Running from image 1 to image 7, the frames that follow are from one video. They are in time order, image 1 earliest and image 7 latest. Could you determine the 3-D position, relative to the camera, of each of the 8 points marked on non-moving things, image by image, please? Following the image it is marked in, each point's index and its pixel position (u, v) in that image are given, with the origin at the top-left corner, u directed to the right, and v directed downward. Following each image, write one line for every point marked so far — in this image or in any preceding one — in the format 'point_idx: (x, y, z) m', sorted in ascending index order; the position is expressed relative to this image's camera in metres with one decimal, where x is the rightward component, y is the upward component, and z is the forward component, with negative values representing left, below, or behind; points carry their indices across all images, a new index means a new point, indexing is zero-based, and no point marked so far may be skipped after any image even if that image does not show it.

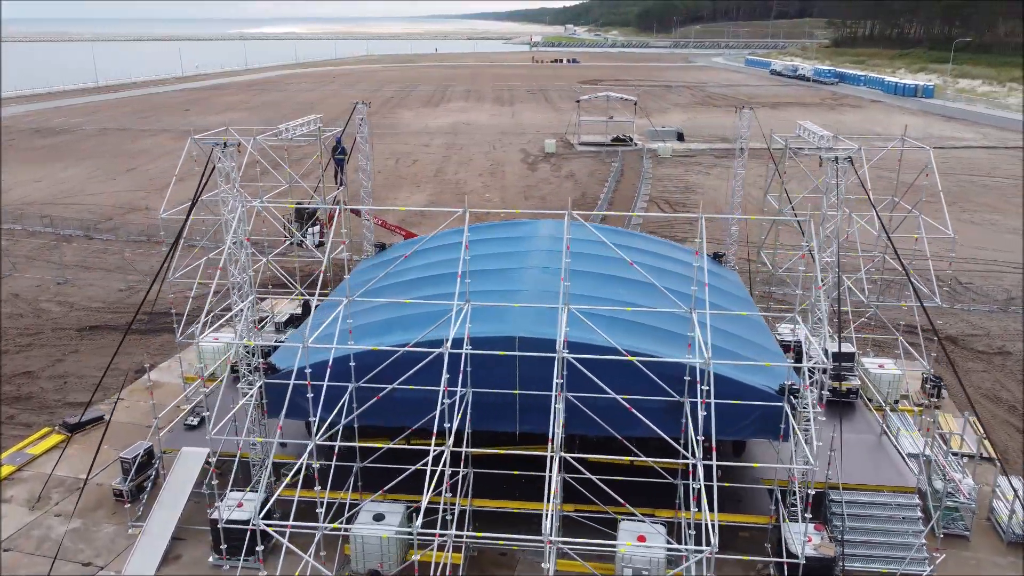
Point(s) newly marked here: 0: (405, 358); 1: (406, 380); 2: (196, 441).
0: (-1.9, -1.3, +15.1) m
1: (-1.9, -1.8, +15.2) m
2: (-7.0, -3.4, +17.9) m
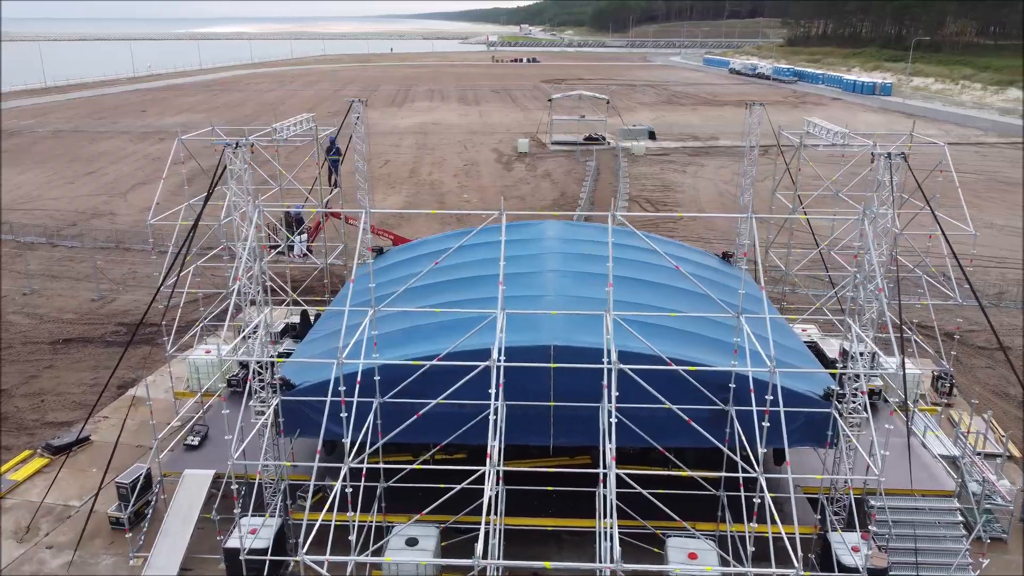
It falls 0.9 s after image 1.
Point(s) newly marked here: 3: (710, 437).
0: (-1.3, -1.5, +14.2) m
1: (-1.3, -1.9, +14.3) m
2: (-6.5, -3.6, +16.8) m
3: (+3.5, -2.6, +14.0) m
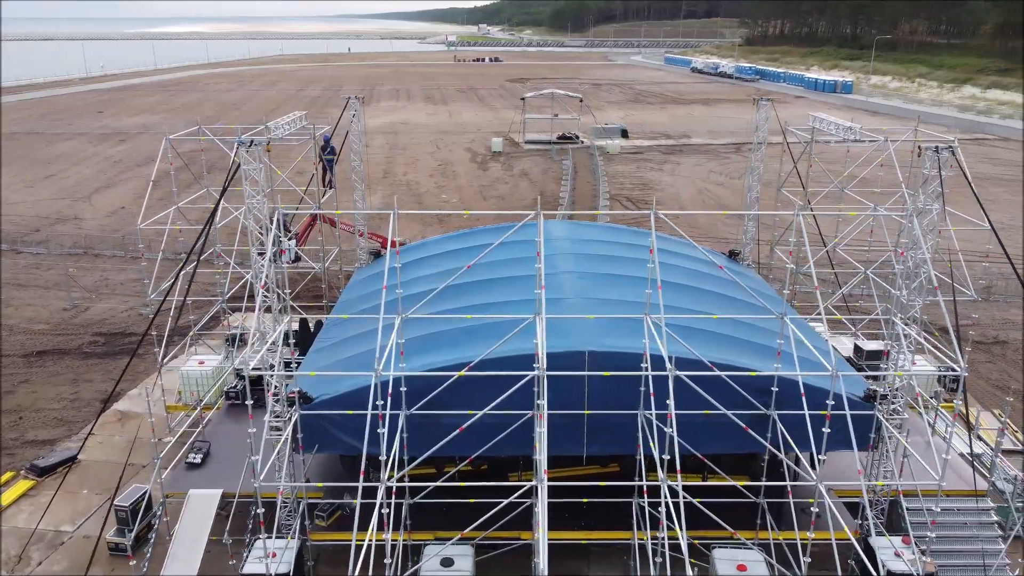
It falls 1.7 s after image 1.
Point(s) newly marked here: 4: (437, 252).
0: (-0.8, -1.6, +13.5) m
1: (-0.8, -2.0, +13.6) m
2: (-6.1, -3.8, +15.8) m
3: (+4.0, -2.6, +13.5) m
4: (-1.8, +0.9, +20.0) m
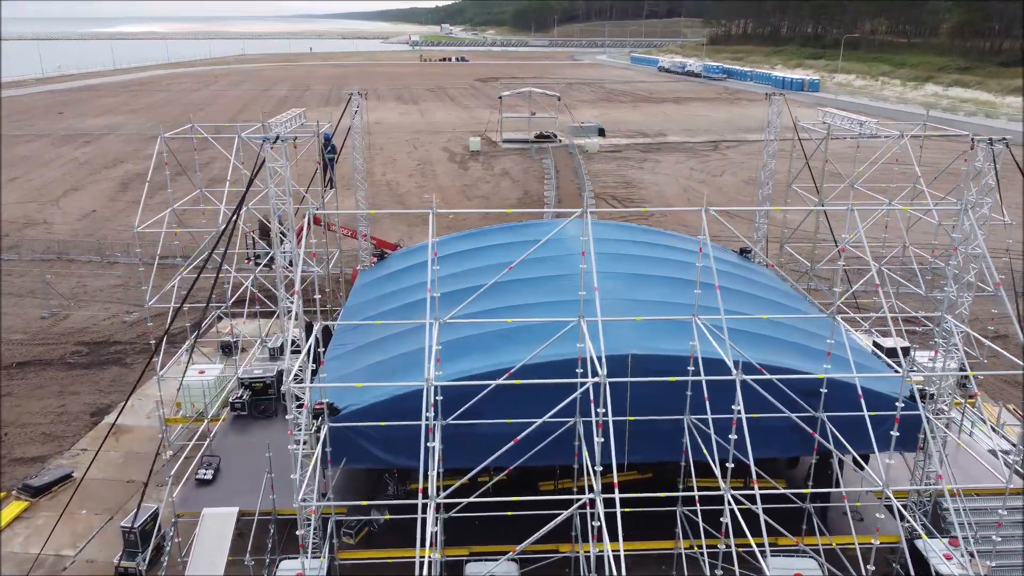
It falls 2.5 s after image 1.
0: (-0.1, -1.6, +12.8) m
1: (-0.2, -2.0, +13.0) m
2: (-5.5, -3.9, +14.9) m
3: (+4.6, -2.6, +13.1) m
4: (-1.5, +0.8, +19.3) m
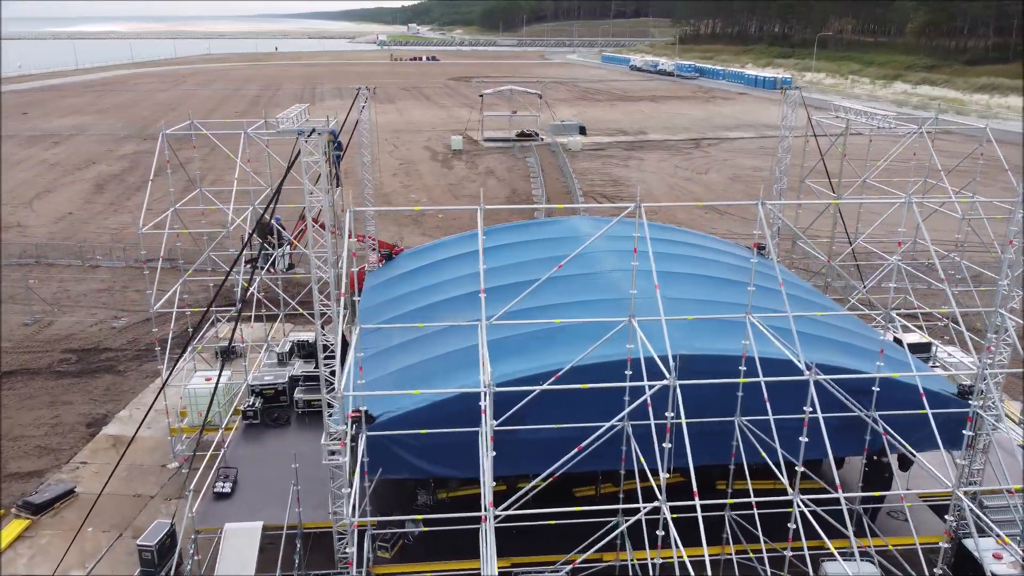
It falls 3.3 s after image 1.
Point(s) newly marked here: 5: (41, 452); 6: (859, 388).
0: (+0.5, -1.6, +12.3) m
1: (+0.5, -2.0, +12.4) m
2: (-4.9, -3.9, +14.2) m
3: (+5.3, -2.5, +12.7) m
4: (-1.1, +0.8, +18.7) m
5: (-10.8, -3.7, +18.3) m
6: (+5.5, -1.5, +12.6) m
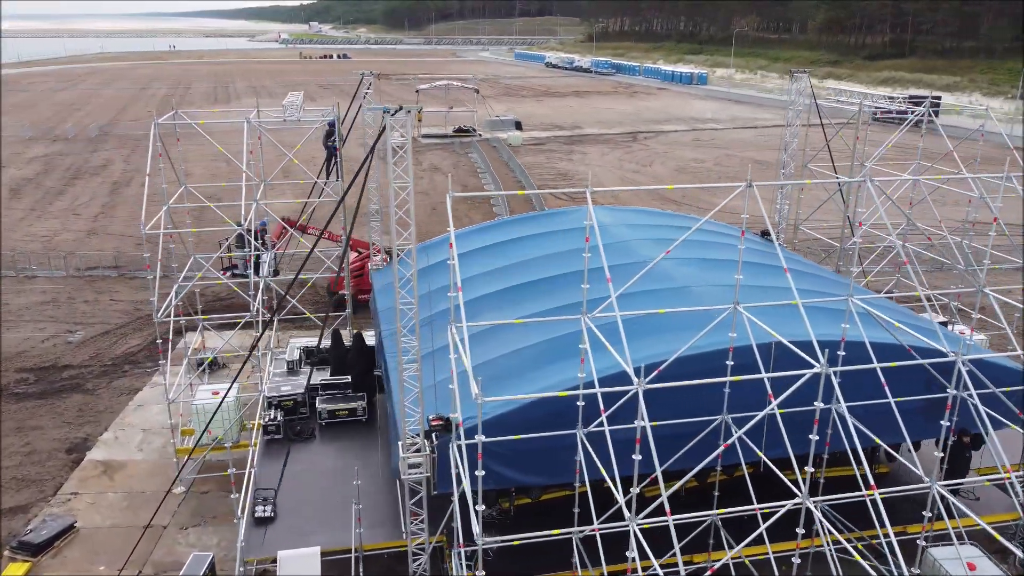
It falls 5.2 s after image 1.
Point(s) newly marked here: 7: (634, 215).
0: (+1.8, -1.4, +11.5) m
1: (+1.8, -1.9, +11.7) m
2: (-3.7, -3.9, +12.8) m
3: (+6.5, -2.2, +12.5) m
4: (-0.6, +0.9, +17.7) m
5: (-10.0, -4.0, +16.3) m
6: (+6.7, -1.2, +12.4) m
7: (+2.9, +1.8, +18.8) m
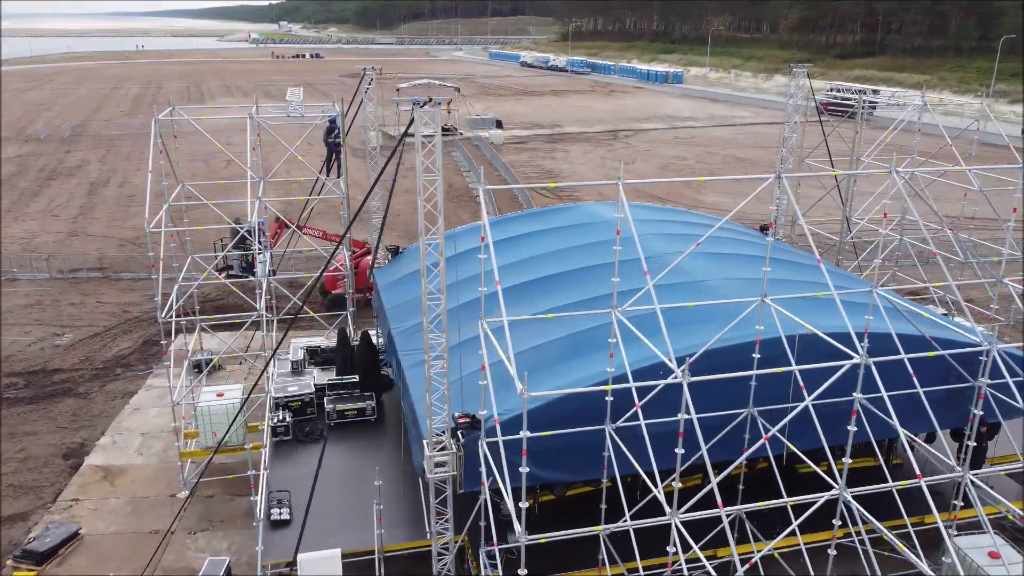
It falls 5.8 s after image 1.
0: (+2.2, -1.3, +11.5) m
1: (+2.1, -1.8, +11.6) m
2: (-3.3, -3.9, +12.6) m
3: (+6.9, -2.0, +12.6) m
4: (-0.5, +1.0, +17.6) m
5: (-9.8, -4.0, +15.8) m
6: (+7.0, -1.1, +12.5) m
7: (+3.0, +1.9, +18.8) m
